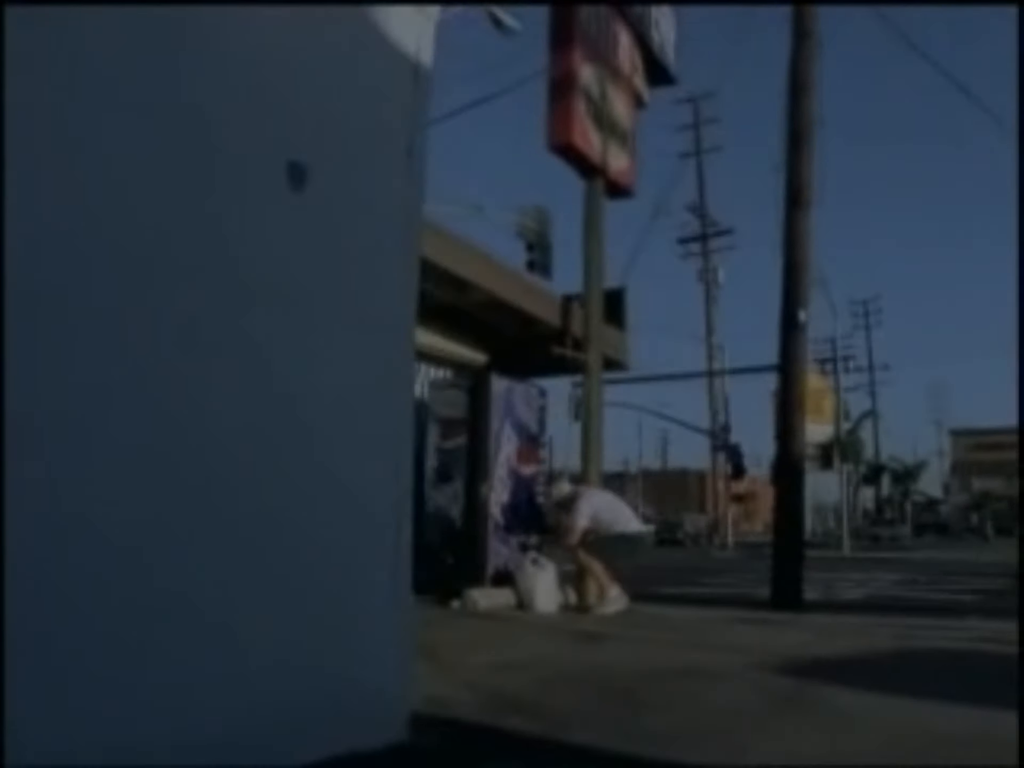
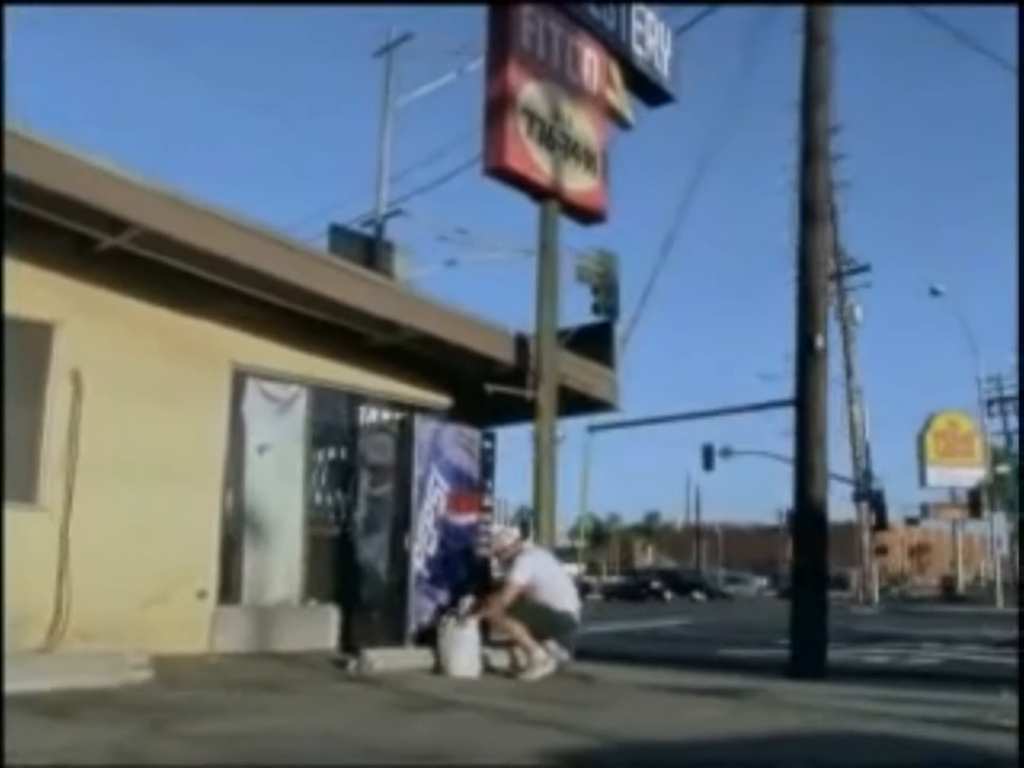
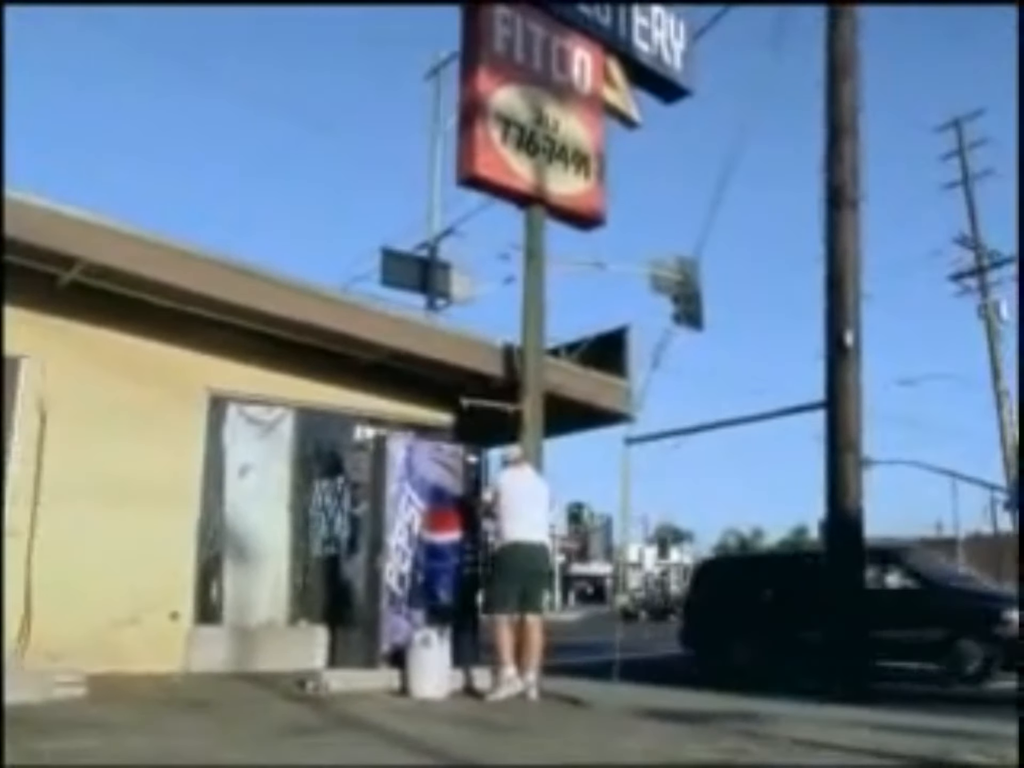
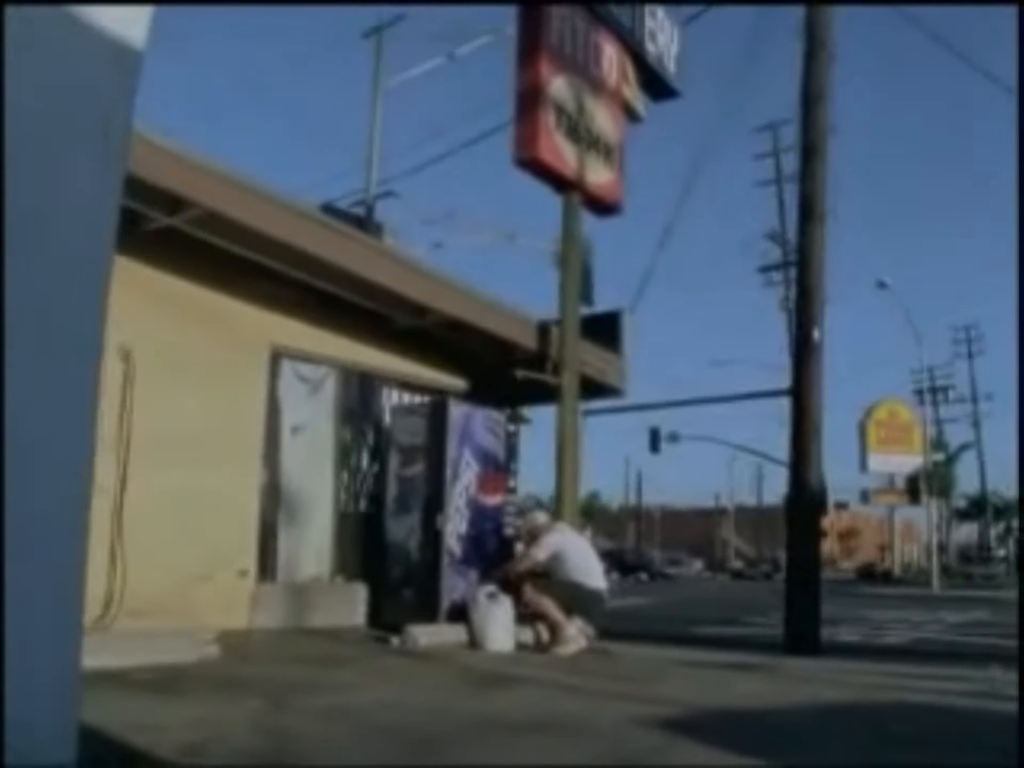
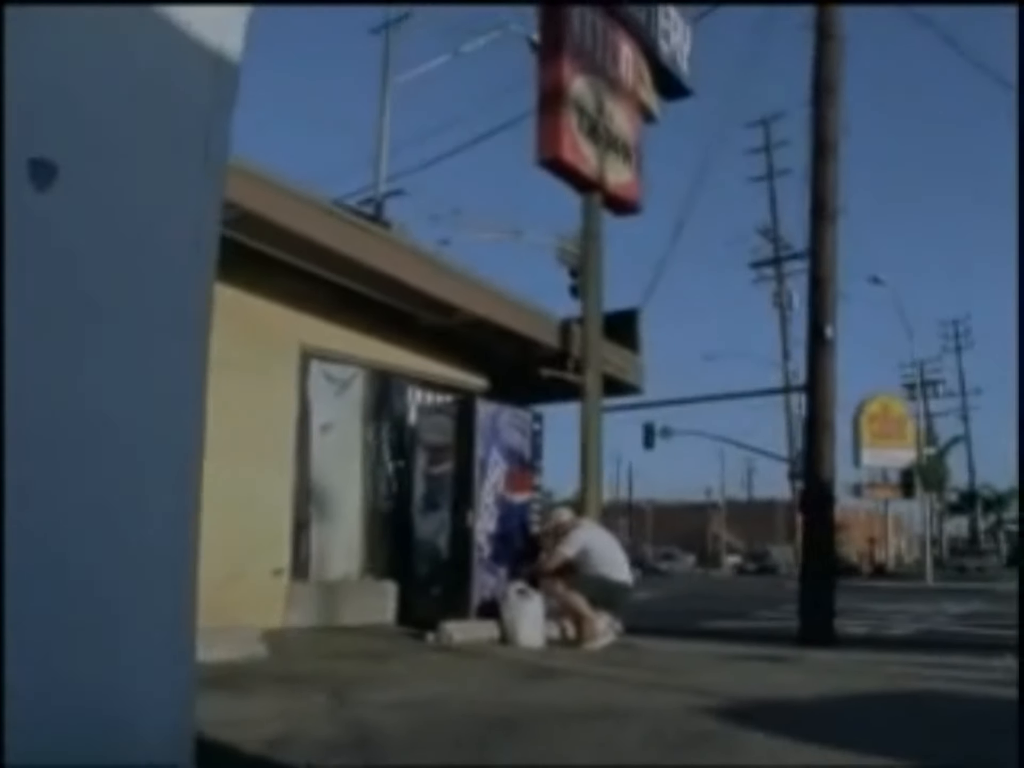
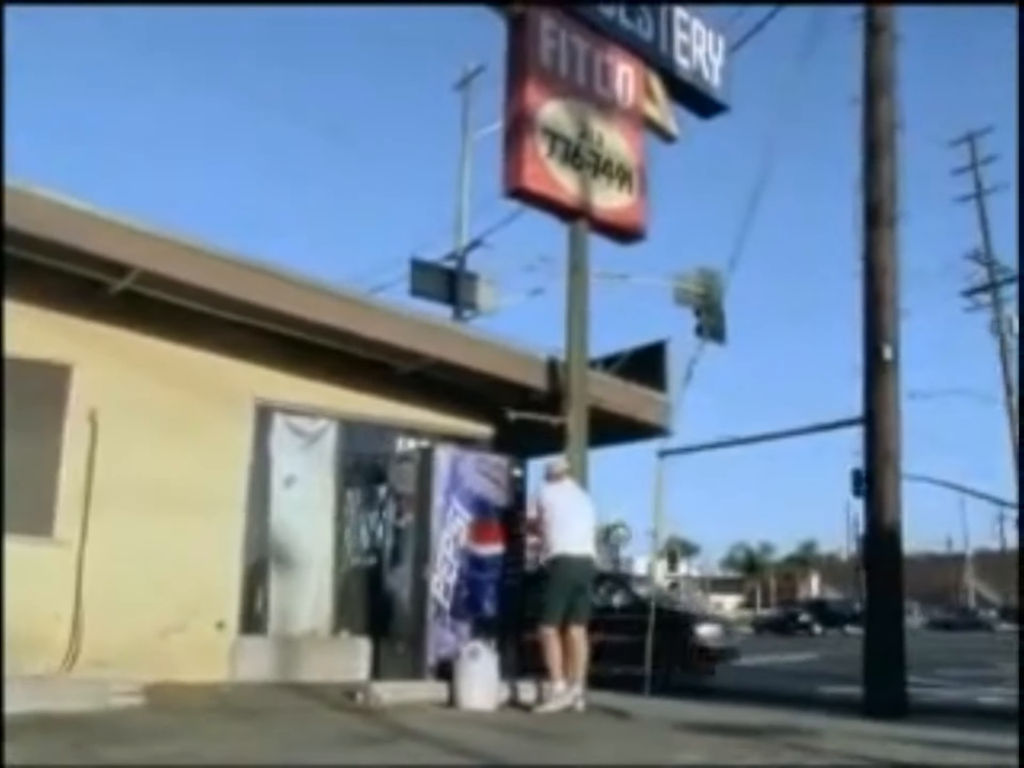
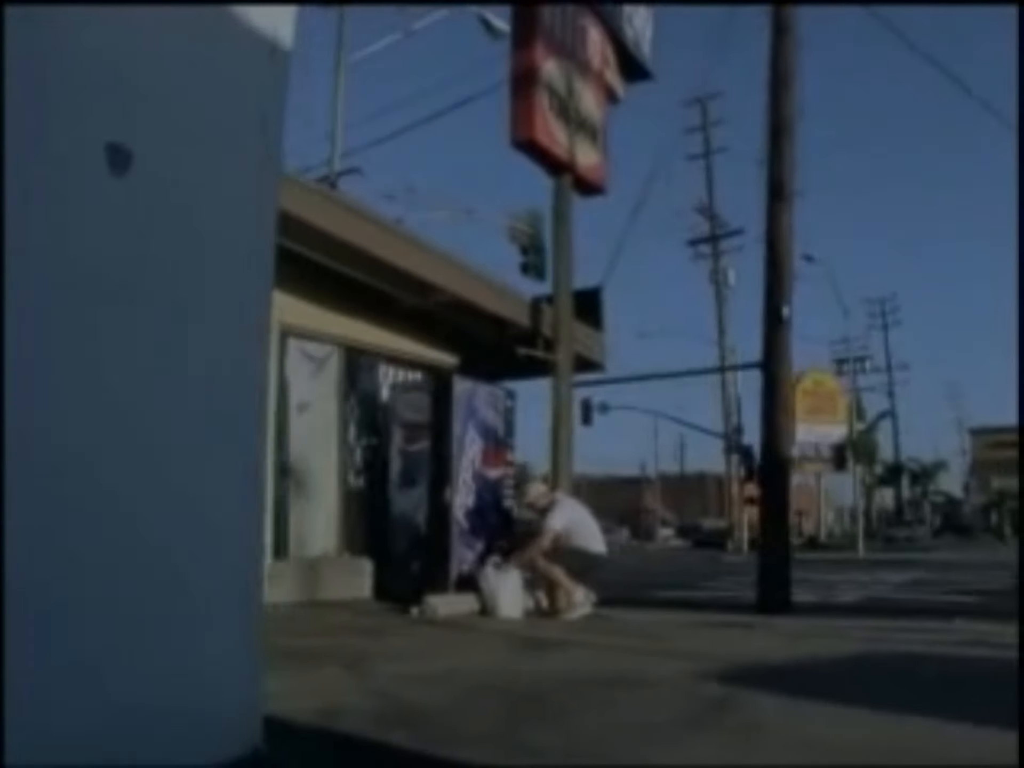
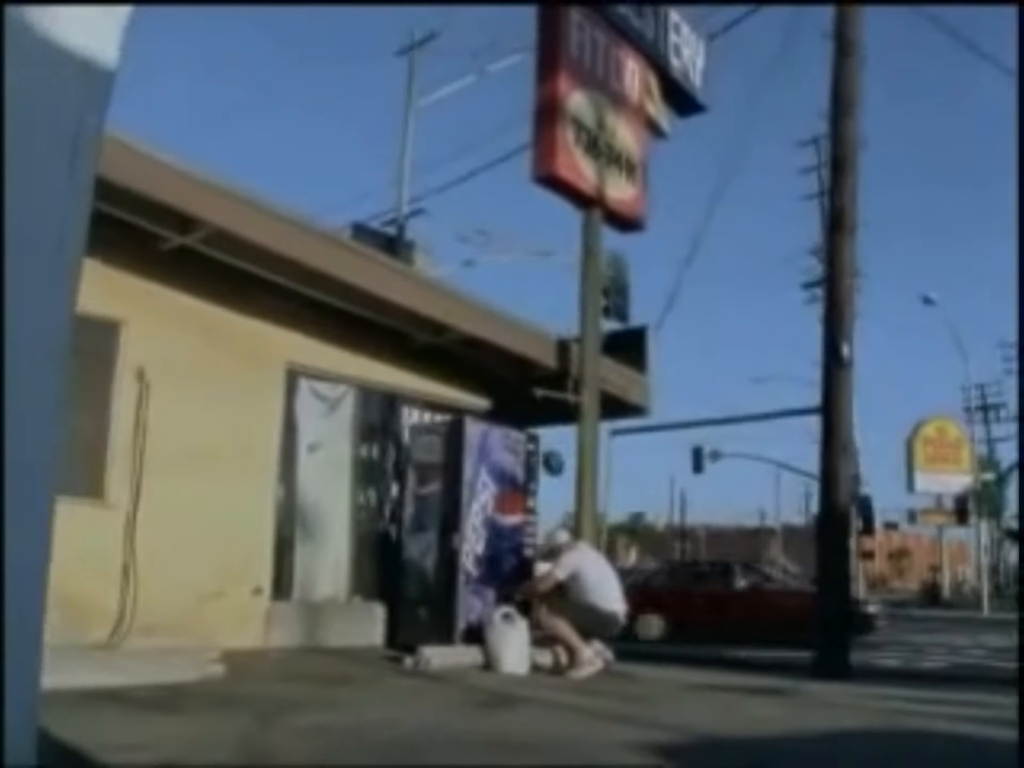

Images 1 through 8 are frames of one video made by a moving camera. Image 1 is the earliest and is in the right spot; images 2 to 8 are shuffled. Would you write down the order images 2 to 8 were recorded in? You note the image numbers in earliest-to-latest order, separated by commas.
7, 5, 4, 8, 2, 6, 3
